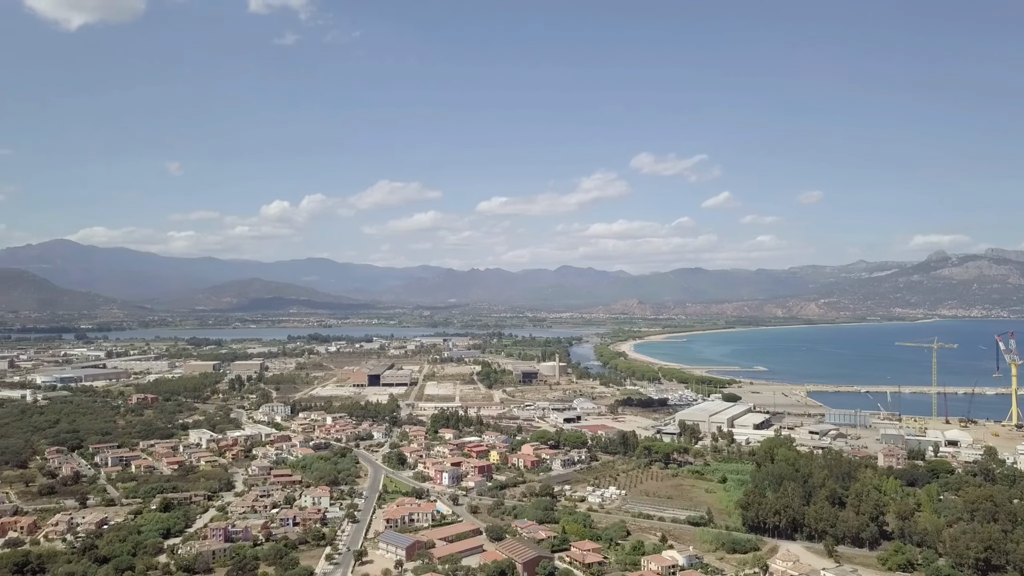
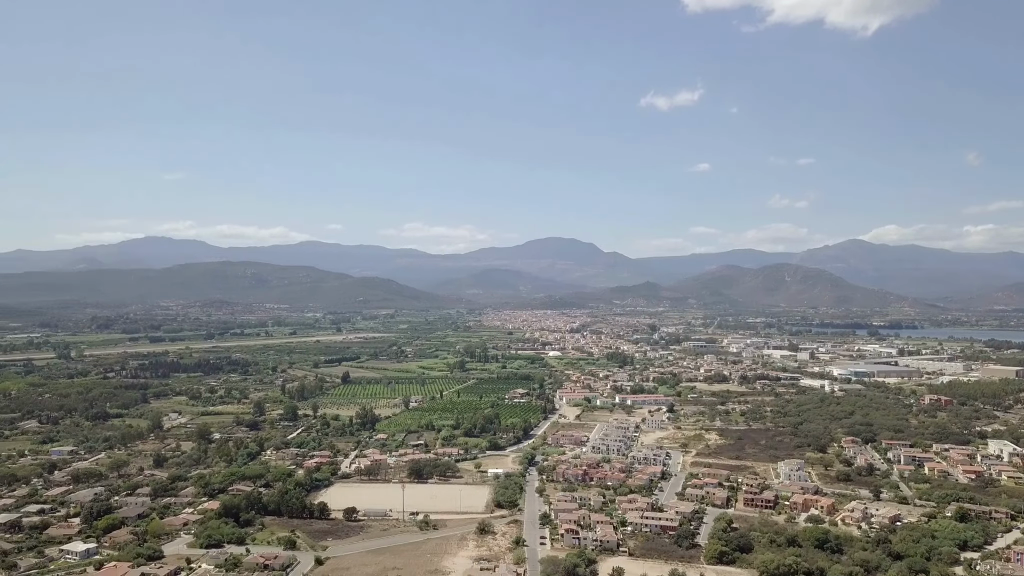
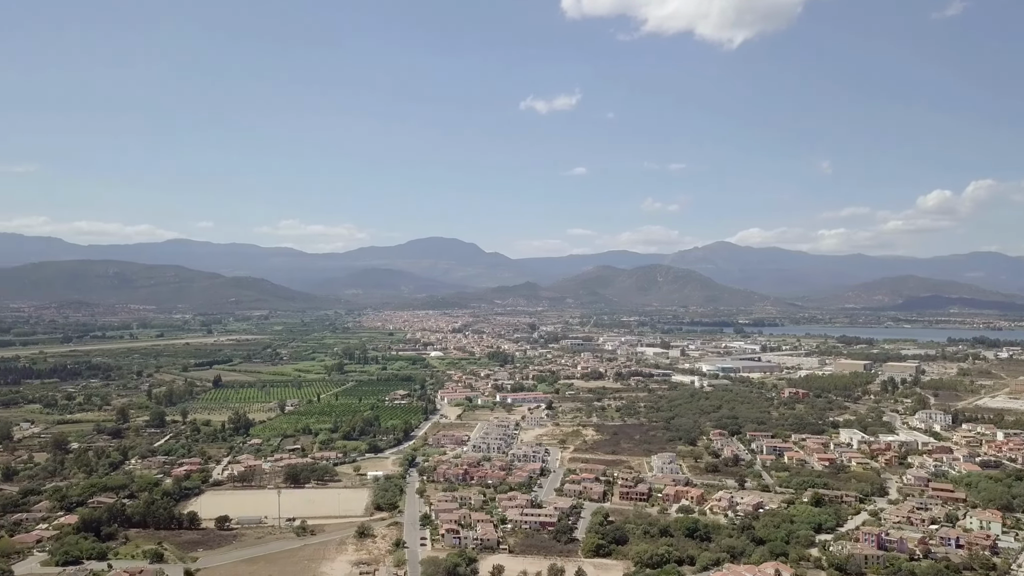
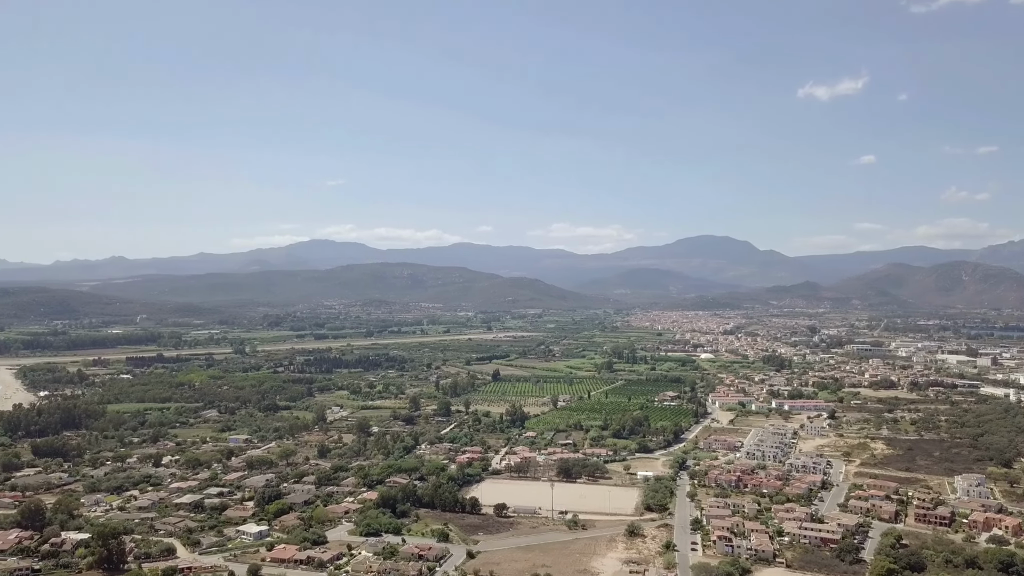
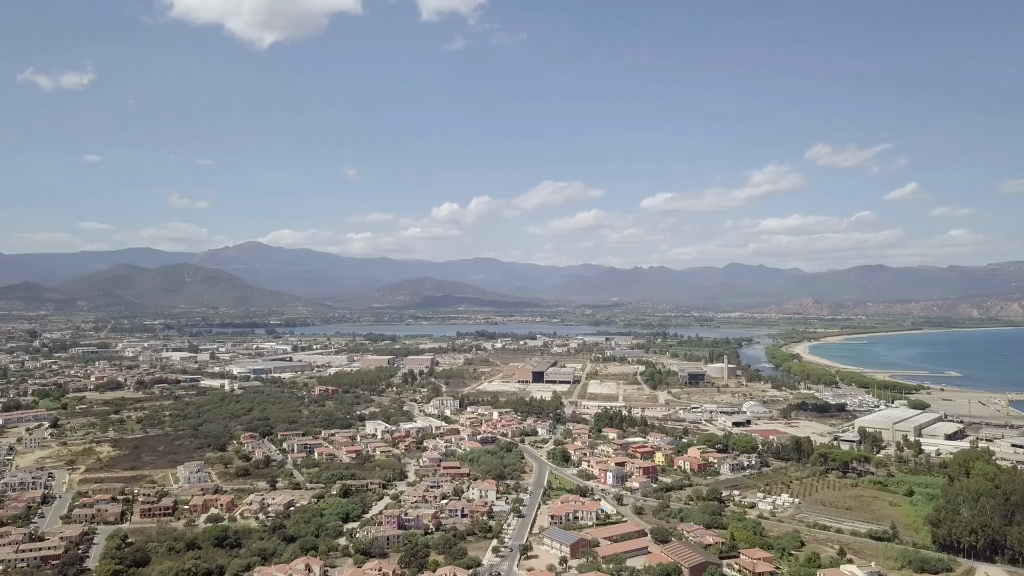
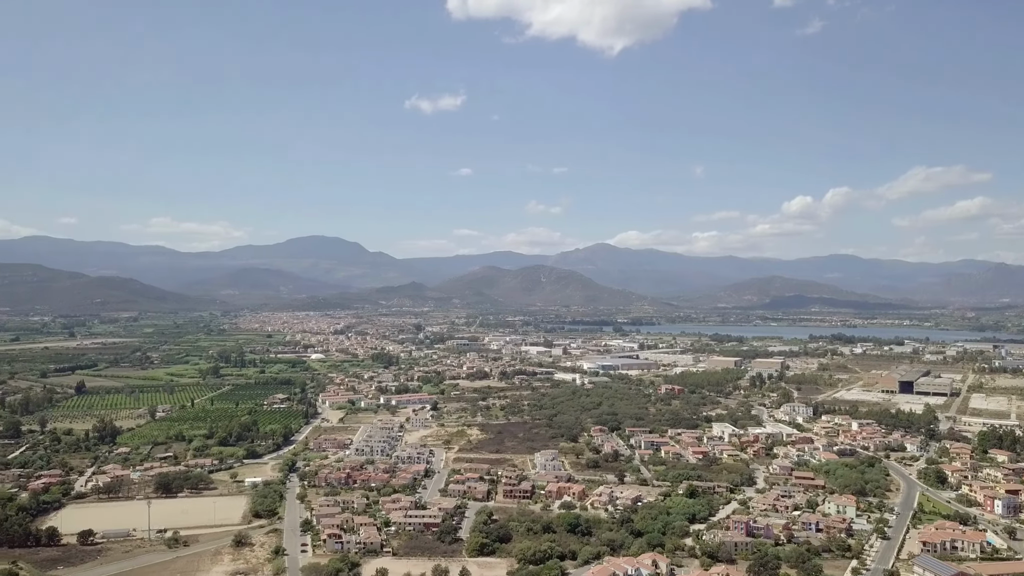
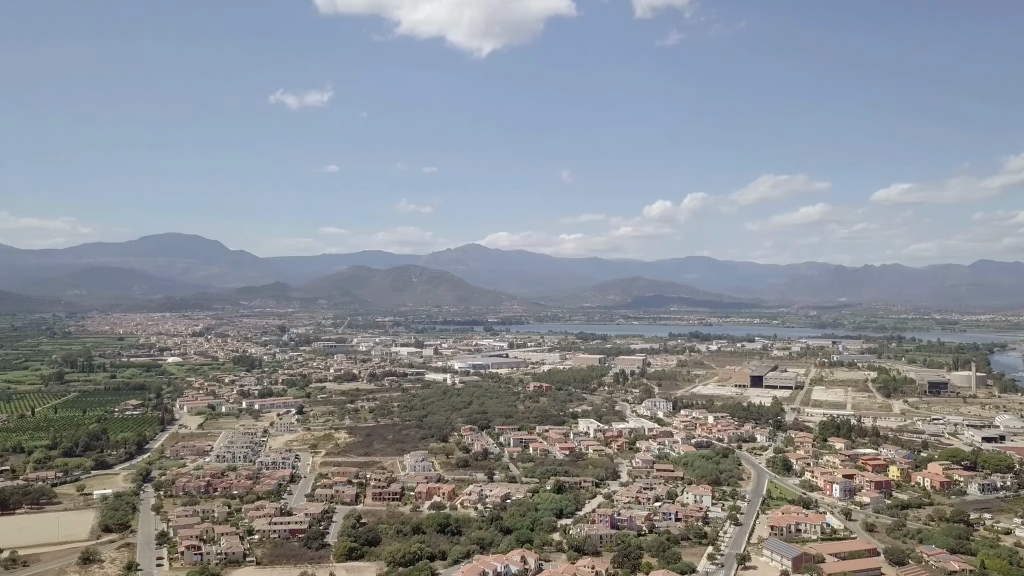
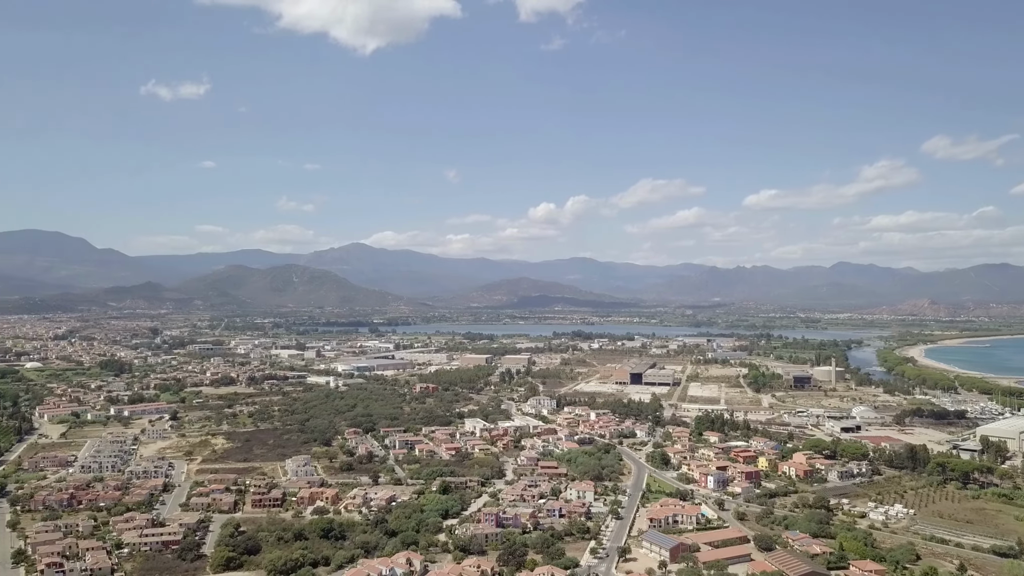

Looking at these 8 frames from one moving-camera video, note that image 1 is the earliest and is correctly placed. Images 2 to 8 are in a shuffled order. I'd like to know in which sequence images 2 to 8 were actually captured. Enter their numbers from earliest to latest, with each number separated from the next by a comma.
5, 8, 7, 6, 3, 2, 4
